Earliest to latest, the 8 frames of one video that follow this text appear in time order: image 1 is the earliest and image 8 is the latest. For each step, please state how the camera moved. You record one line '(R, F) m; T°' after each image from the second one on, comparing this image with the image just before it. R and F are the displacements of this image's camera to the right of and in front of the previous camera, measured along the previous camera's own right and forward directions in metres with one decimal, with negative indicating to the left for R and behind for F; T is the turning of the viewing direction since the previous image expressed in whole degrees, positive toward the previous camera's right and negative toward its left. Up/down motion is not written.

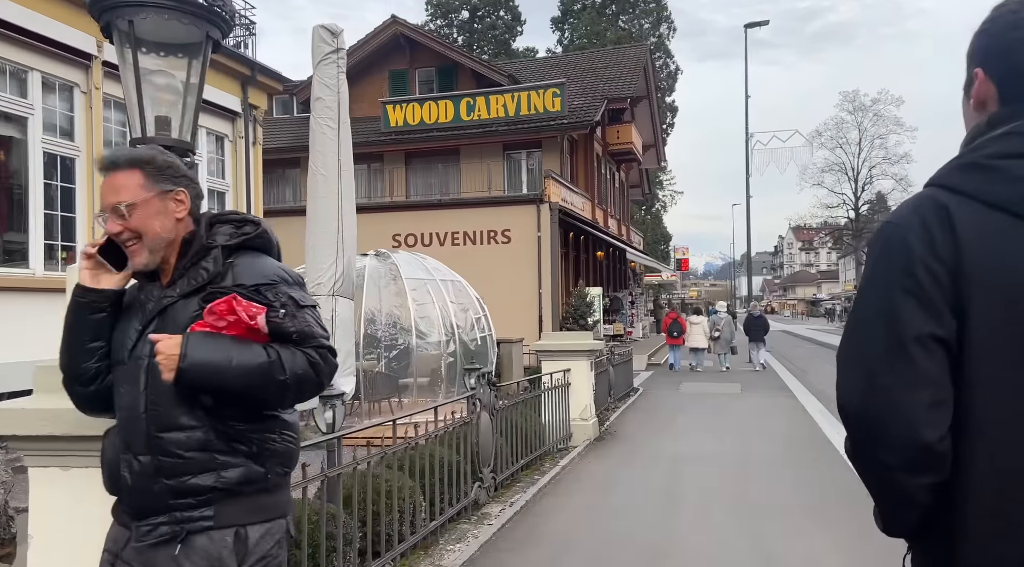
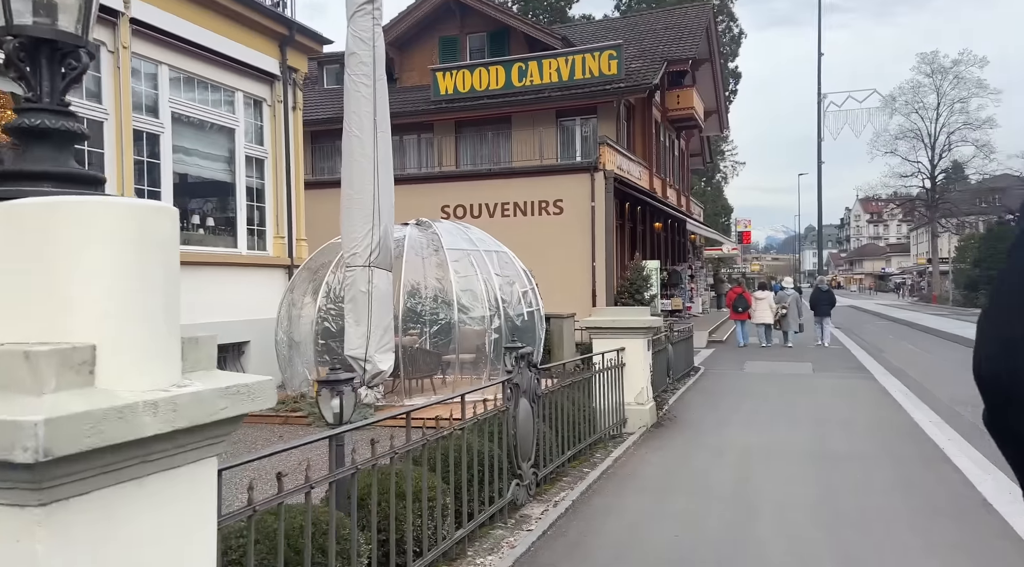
(+0.1, +0.9) m; -4°
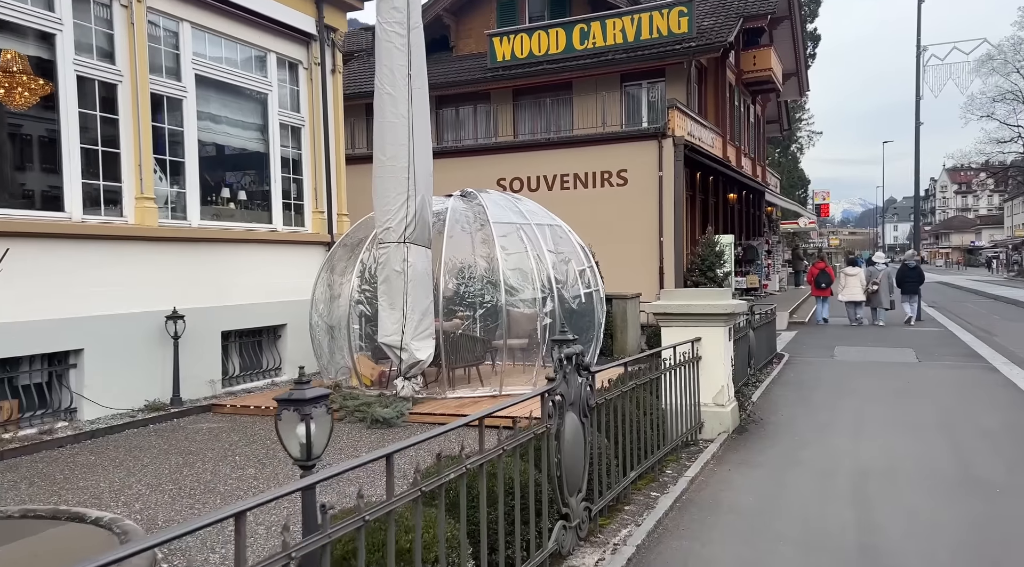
(+0.1, +1.4) m; -4°
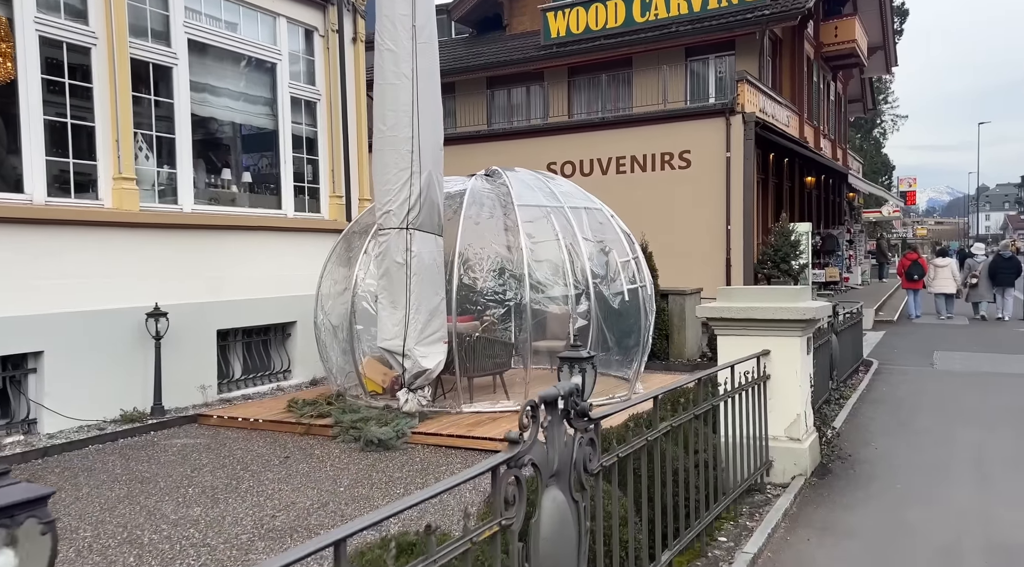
(+0.4, +1.7) m; -5°
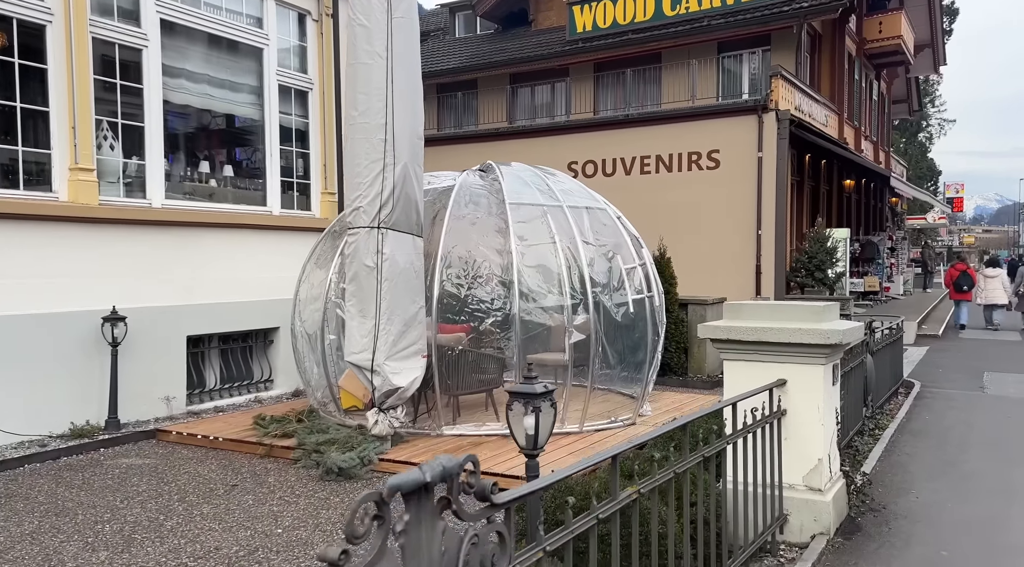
(+0.4, +1.0) m; -2°
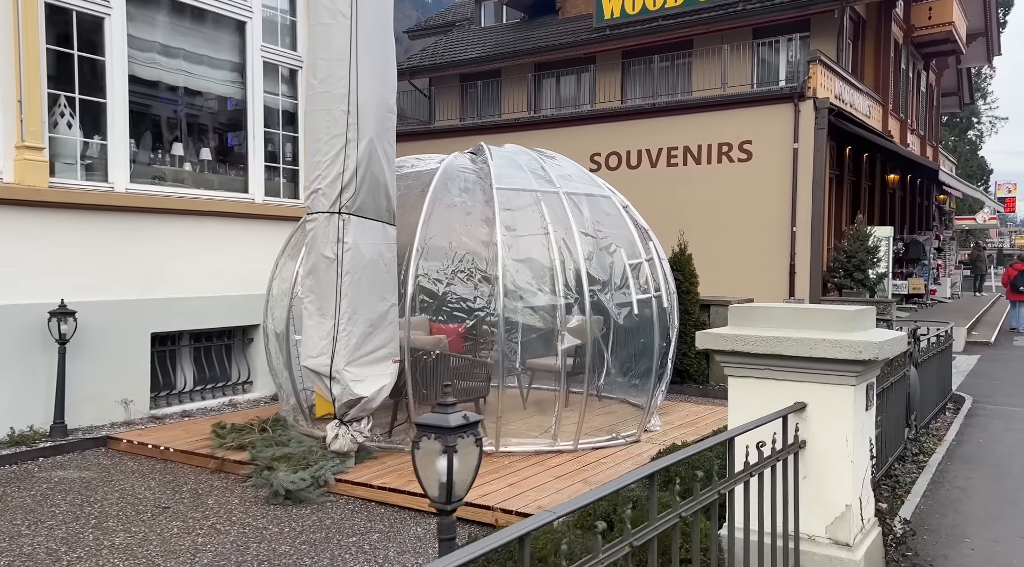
(+0.4, +1.0) m; -2°
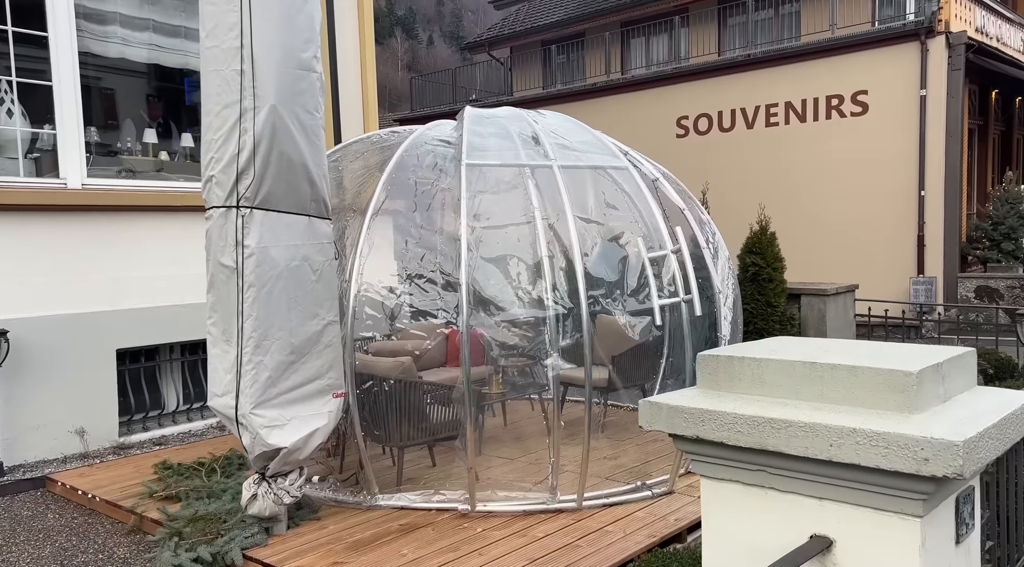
(+0.9, +1.7) m; -9°
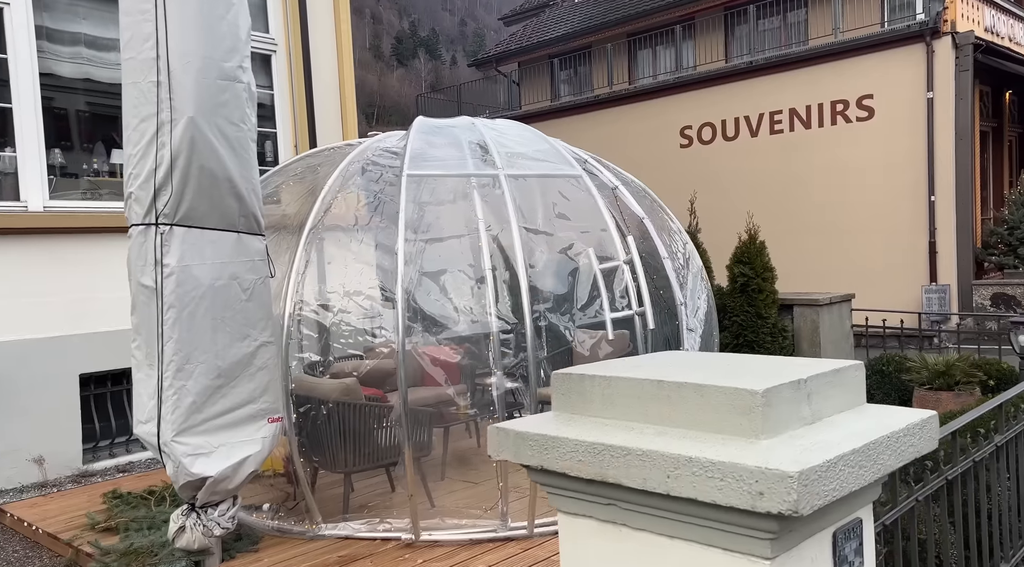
(+0.5, +0.3) m; -2°
